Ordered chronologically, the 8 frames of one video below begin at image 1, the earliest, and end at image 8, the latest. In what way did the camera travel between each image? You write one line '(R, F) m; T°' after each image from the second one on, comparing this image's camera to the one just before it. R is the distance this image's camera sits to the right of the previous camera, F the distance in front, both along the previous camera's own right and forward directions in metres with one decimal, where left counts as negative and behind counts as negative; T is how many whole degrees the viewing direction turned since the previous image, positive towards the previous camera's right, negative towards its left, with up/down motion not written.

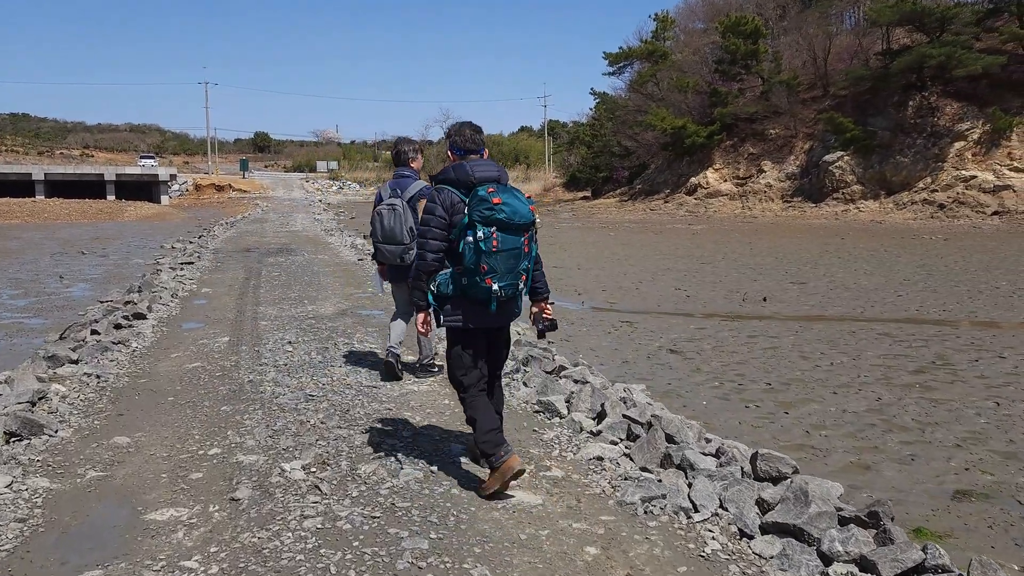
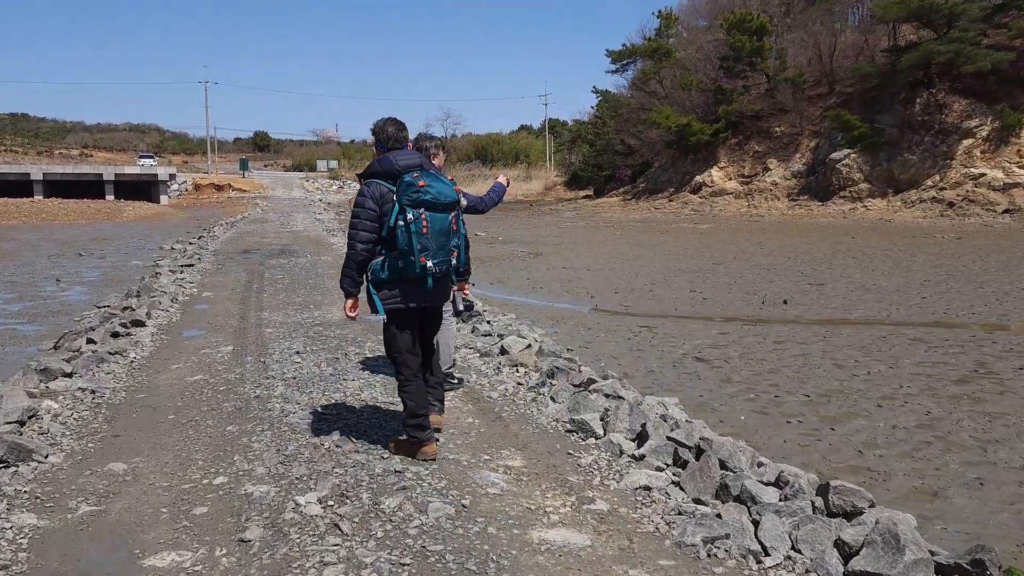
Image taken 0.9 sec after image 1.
(-0.2, +0.4) m; 0°
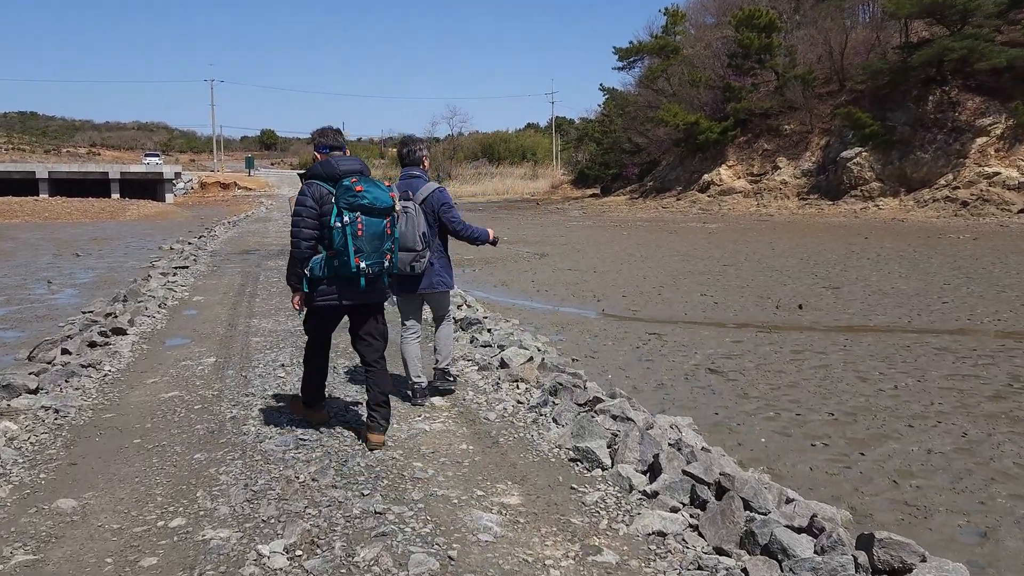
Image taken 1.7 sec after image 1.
(0.0, +0.5) m; 0°
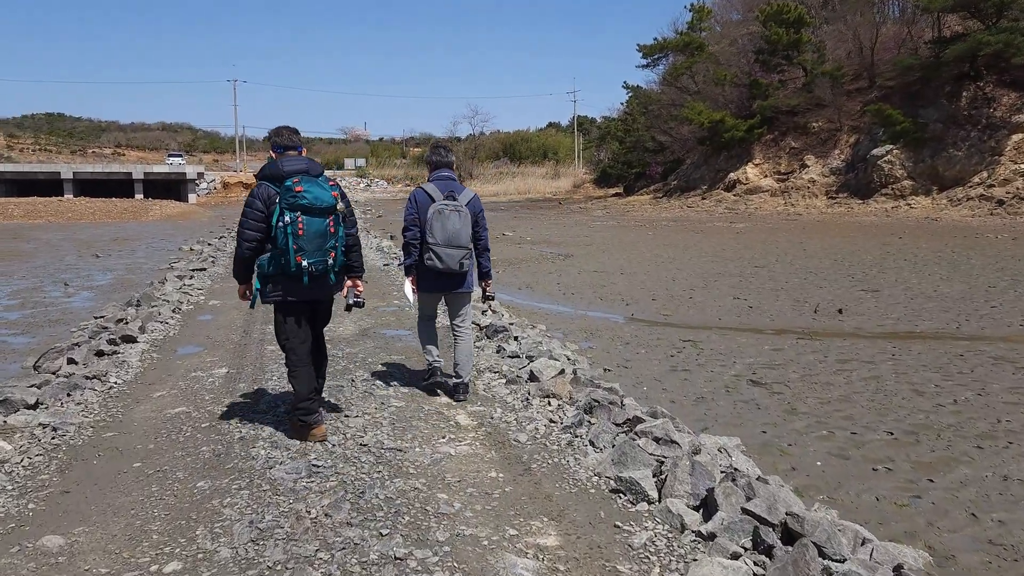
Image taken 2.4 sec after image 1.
(-0.1, +0.4) m; -1°
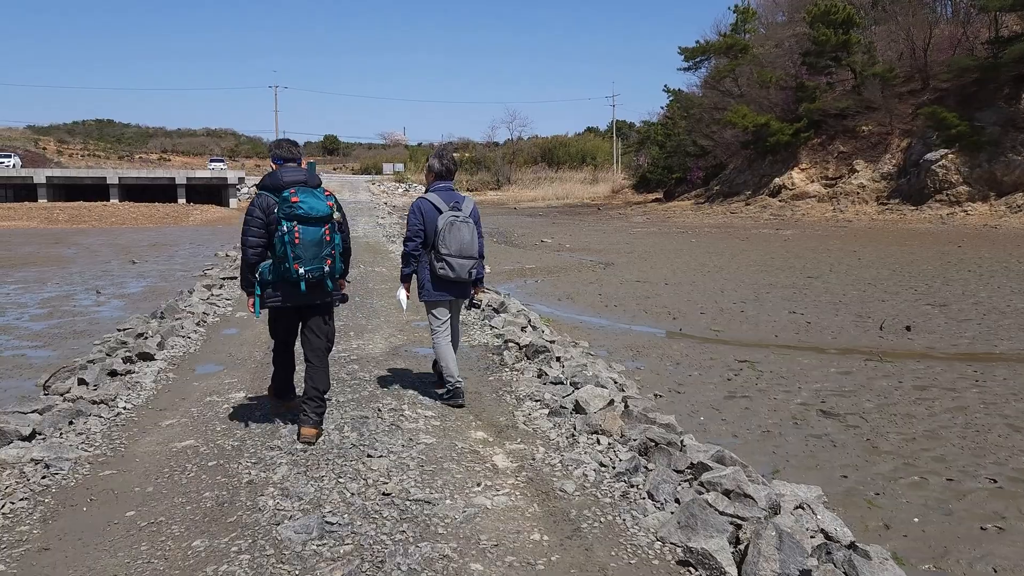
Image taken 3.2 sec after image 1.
(0.0, +0.6) m; -3°
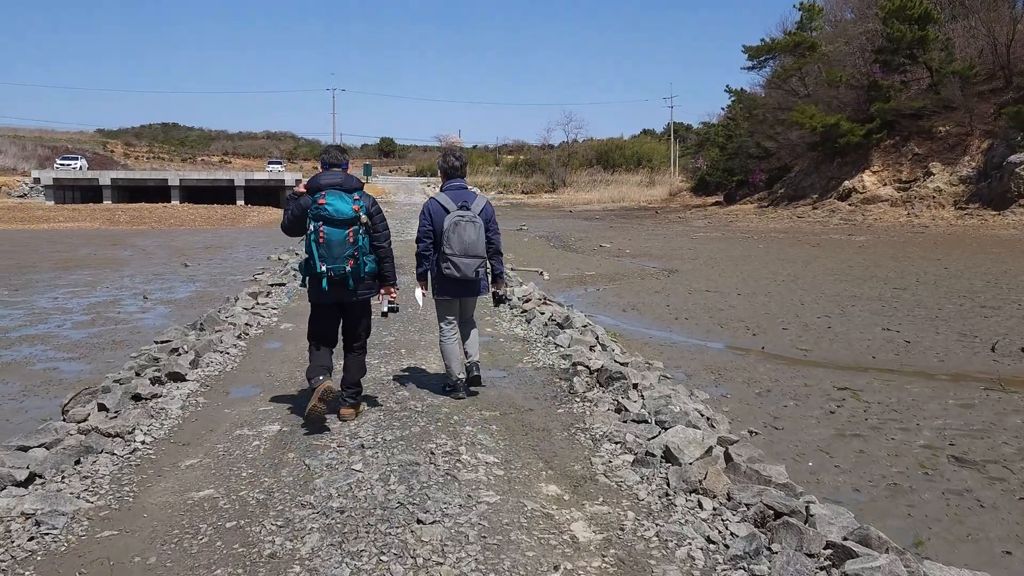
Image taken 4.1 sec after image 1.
(-0.1, +0.8) m; -4°
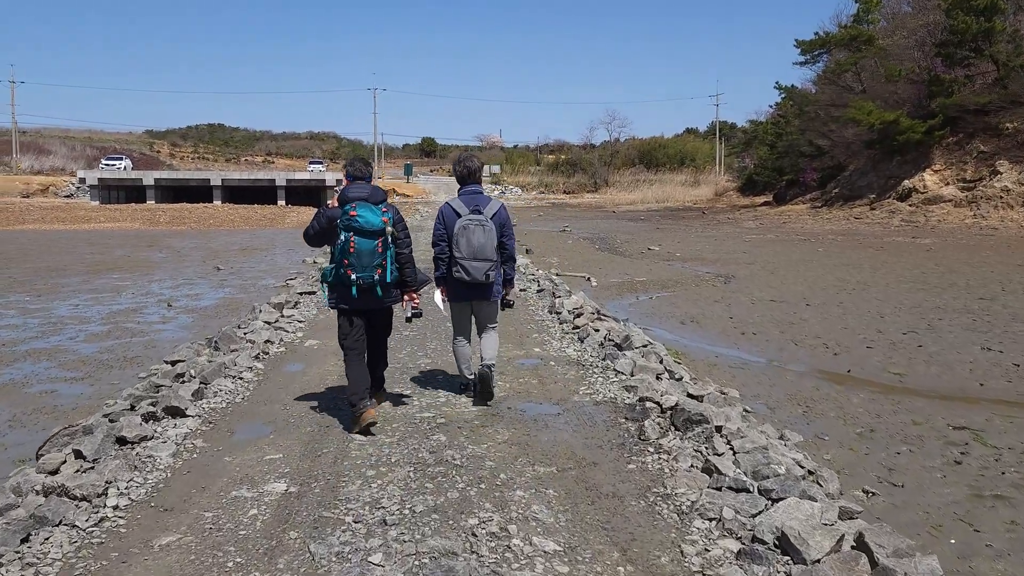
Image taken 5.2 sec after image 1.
(-0.1, +1.0) m; -3°
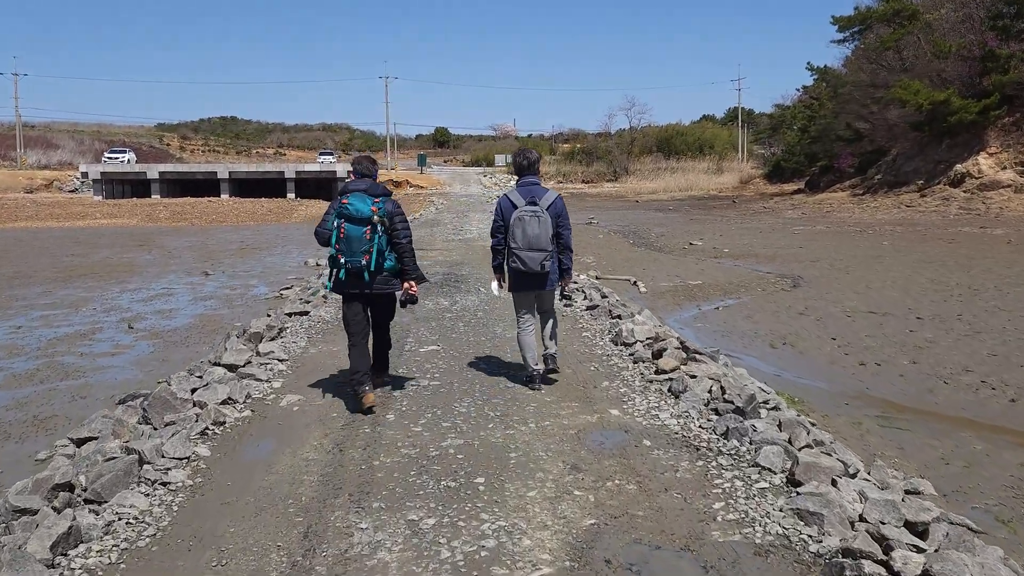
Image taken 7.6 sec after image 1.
(-0.3, +2.5) m; -1°
